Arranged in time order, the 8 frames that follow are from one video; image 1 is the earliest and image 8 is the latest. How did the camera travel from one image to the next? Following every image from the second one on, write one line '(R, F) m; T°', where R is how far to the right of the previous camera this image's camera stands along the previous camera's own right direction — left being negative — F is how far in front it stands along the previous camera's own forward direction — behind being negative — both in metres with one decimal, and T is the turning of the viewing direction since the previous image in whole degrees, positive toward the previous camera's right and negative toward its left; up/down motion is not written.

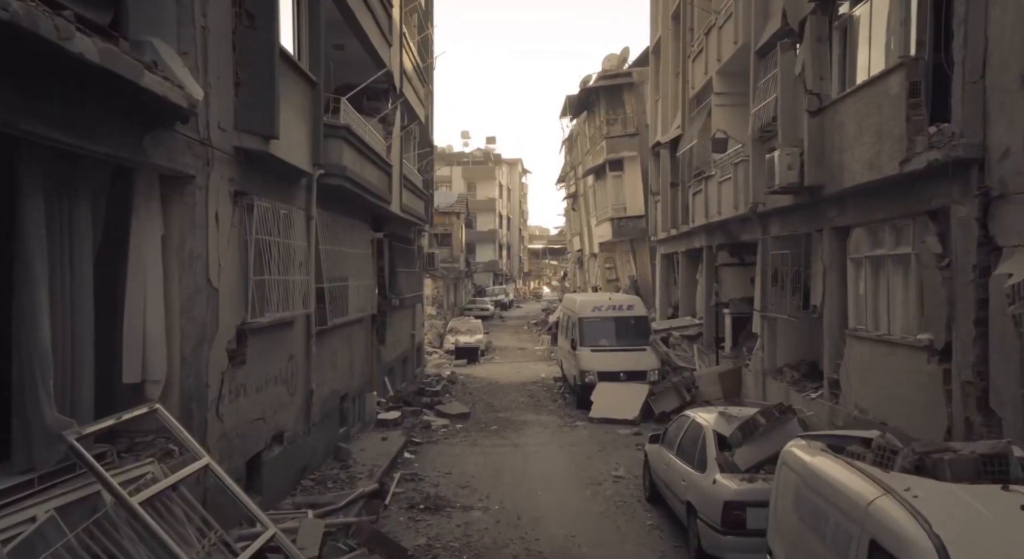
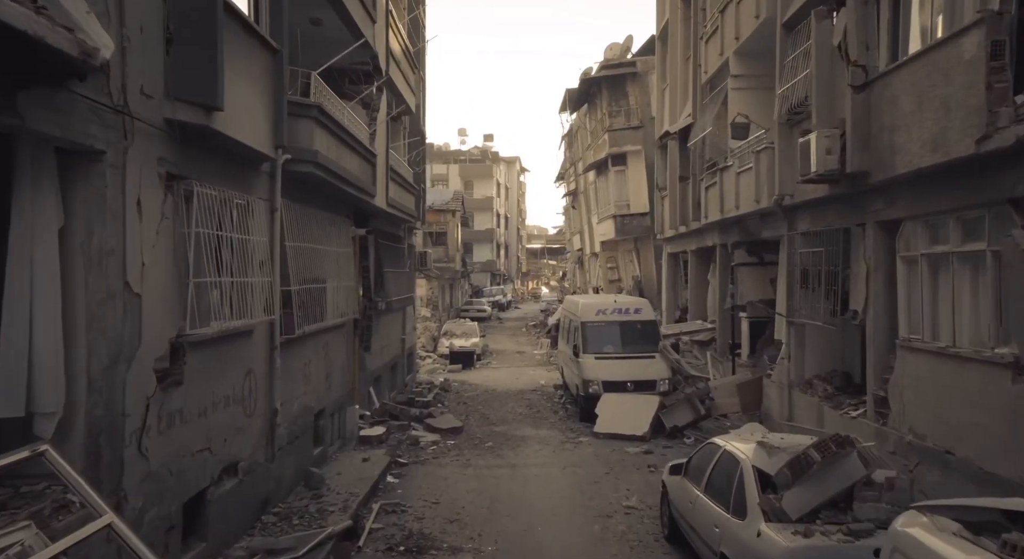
(0.0, +1.3) m; 0°
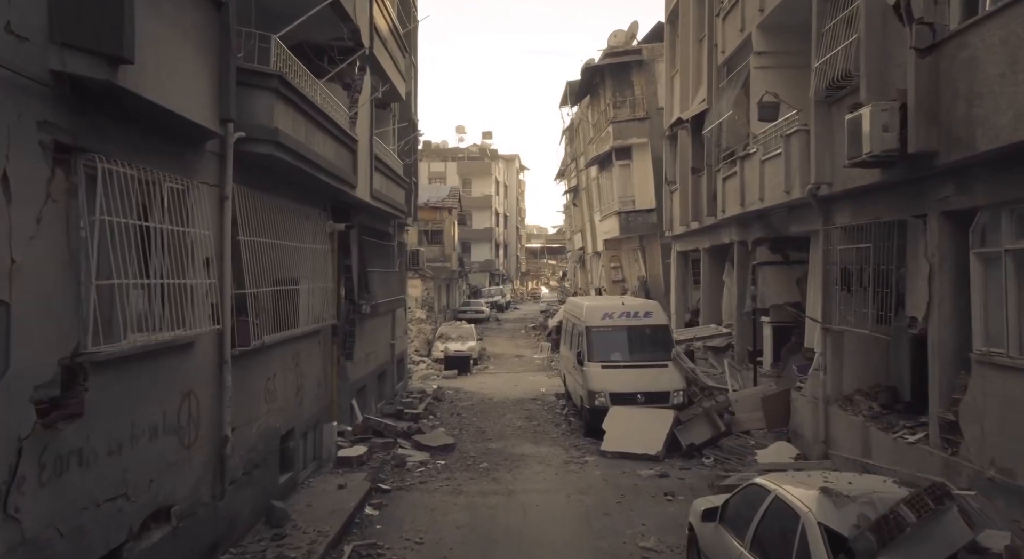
(0.0, +1.4) m; 0°
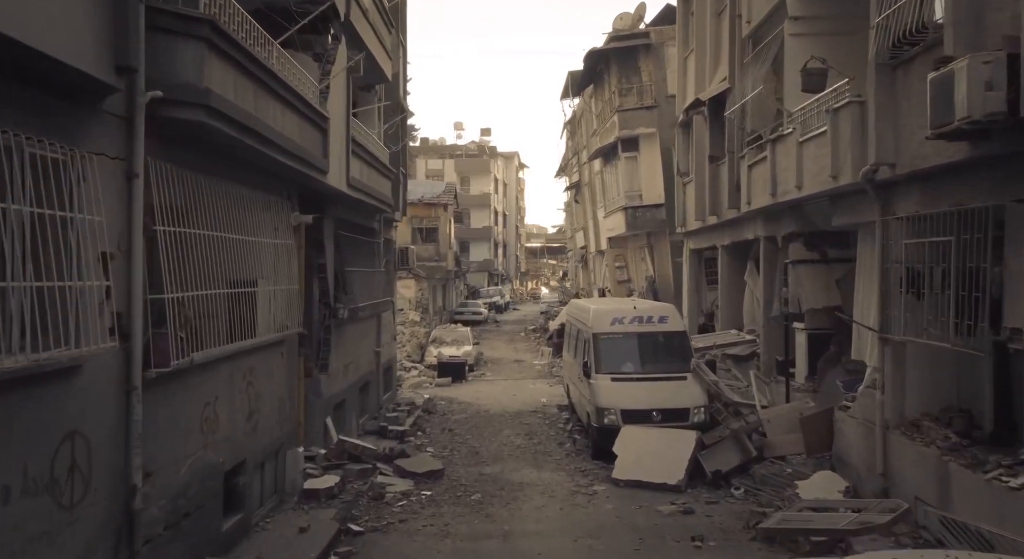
(0.0, +1.6) m; 0°
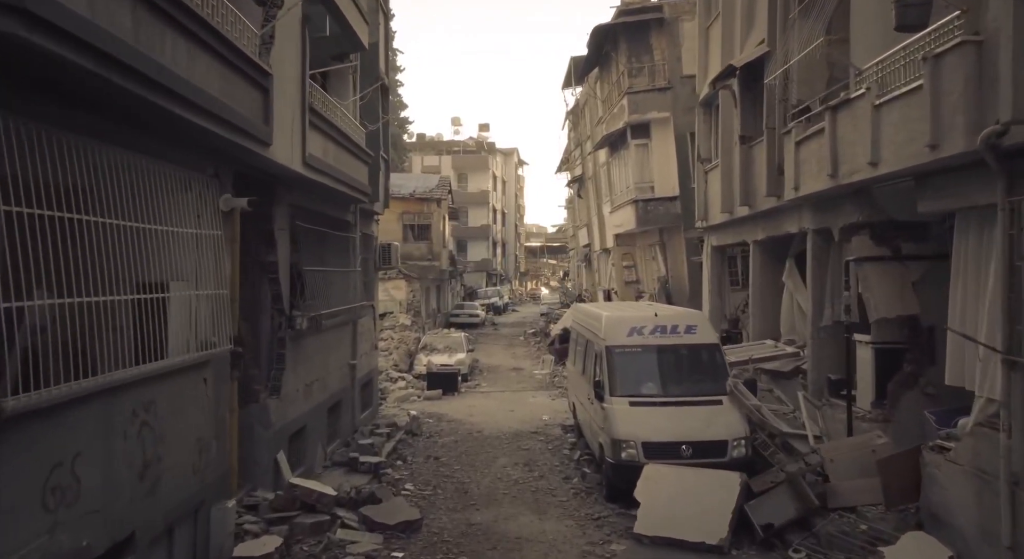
(0.0, +2.2) m; 0°
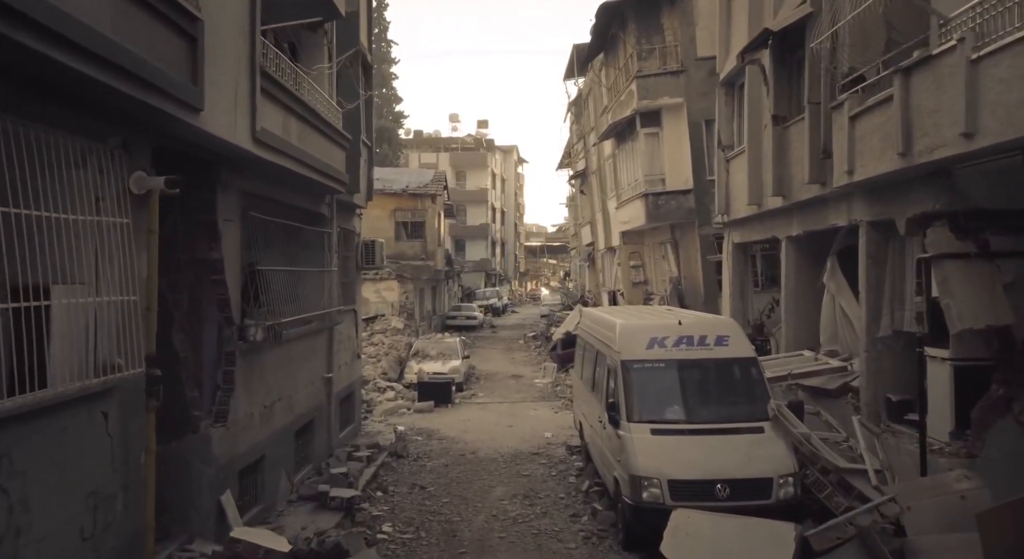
(0.0, +1.7) m; 0°
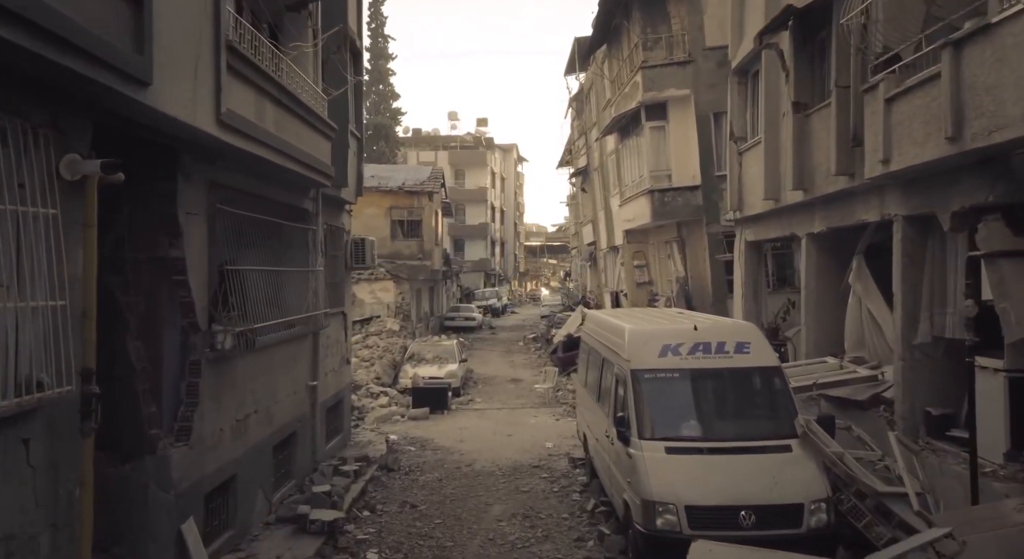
(0.0, +0.8) m; 0°
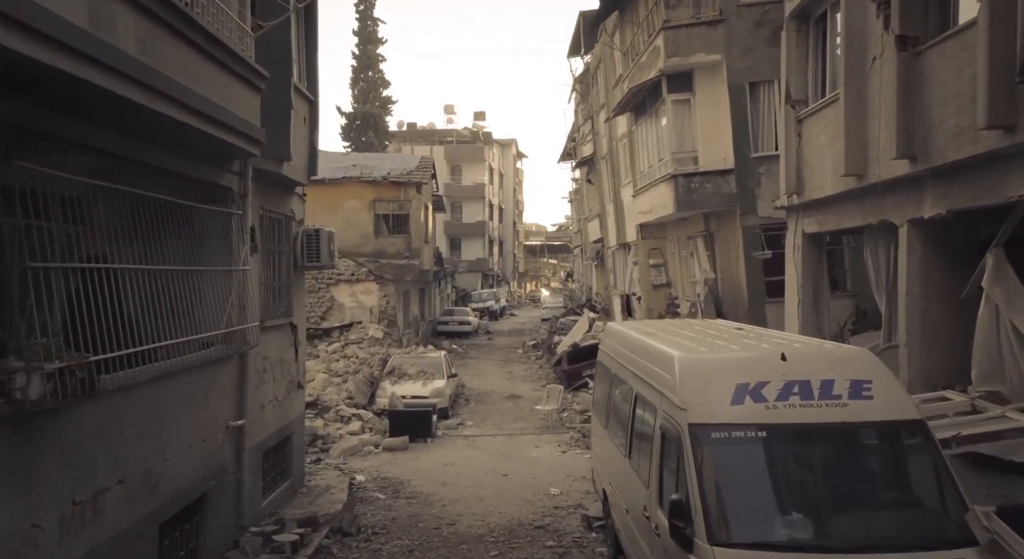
(0.0, +2.8) m; 0°
